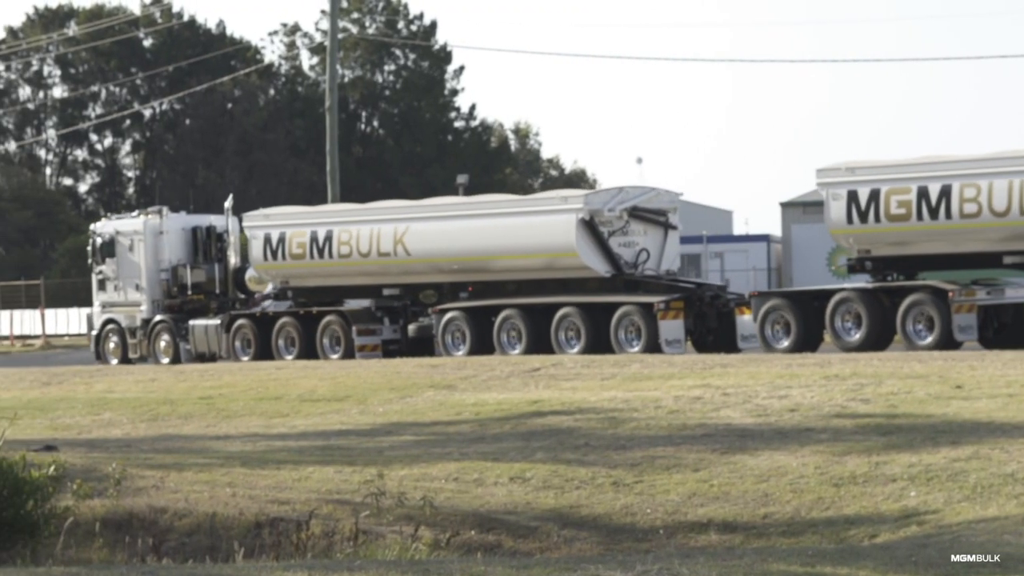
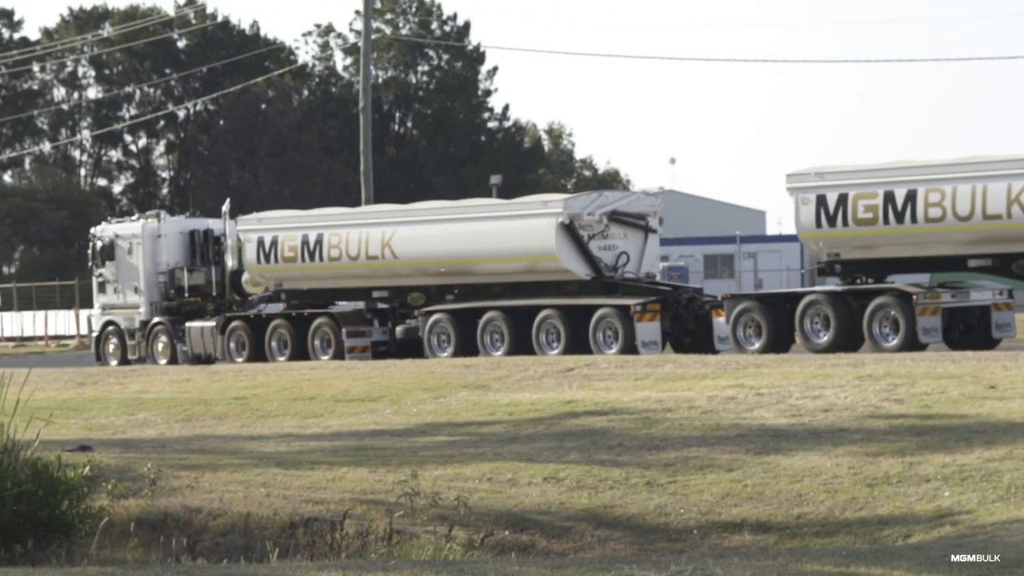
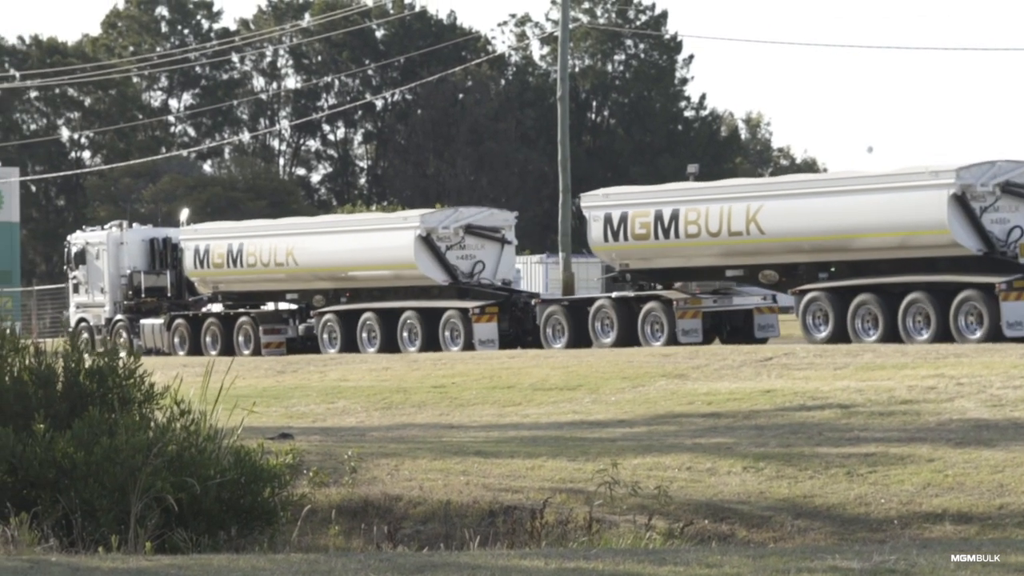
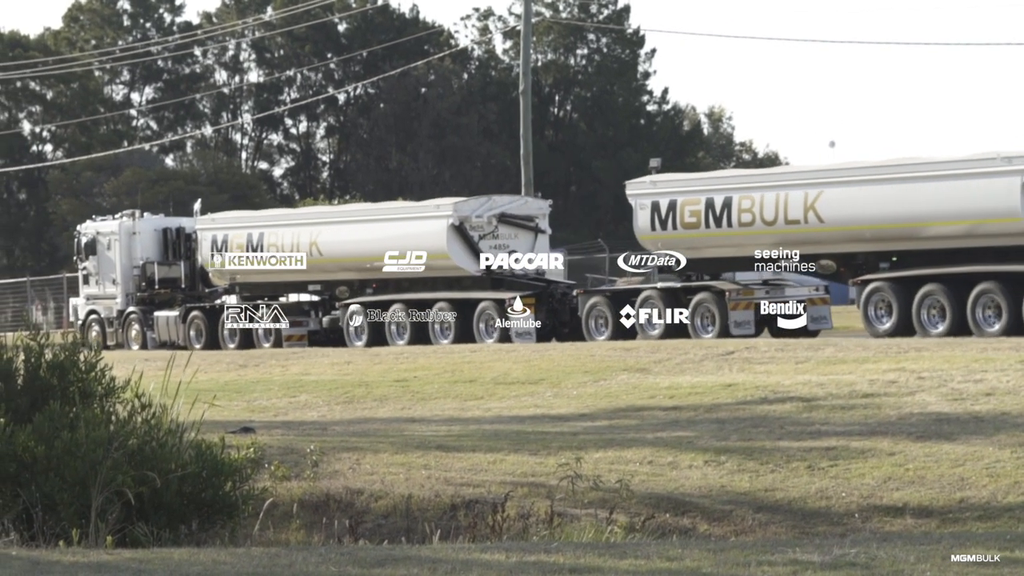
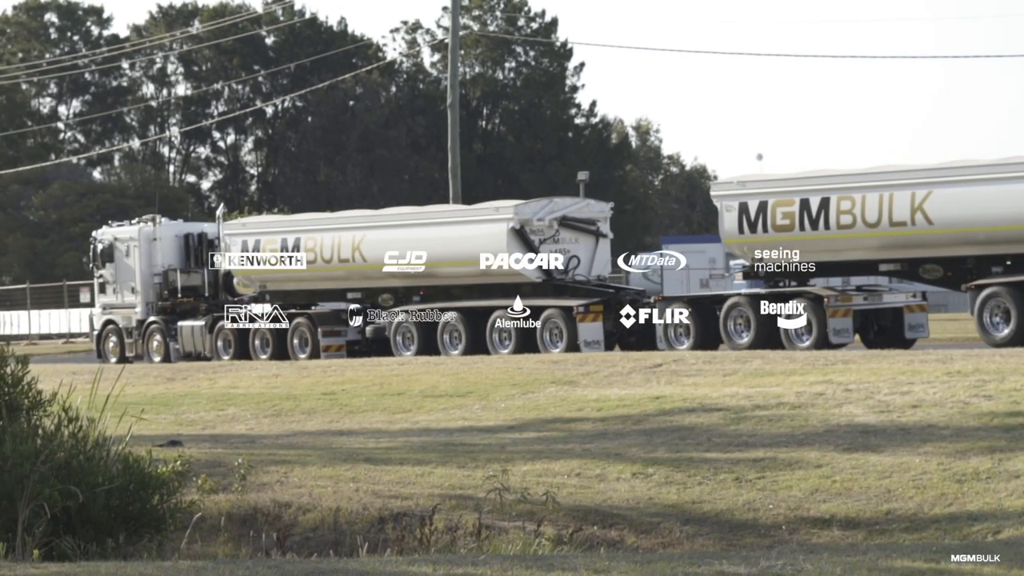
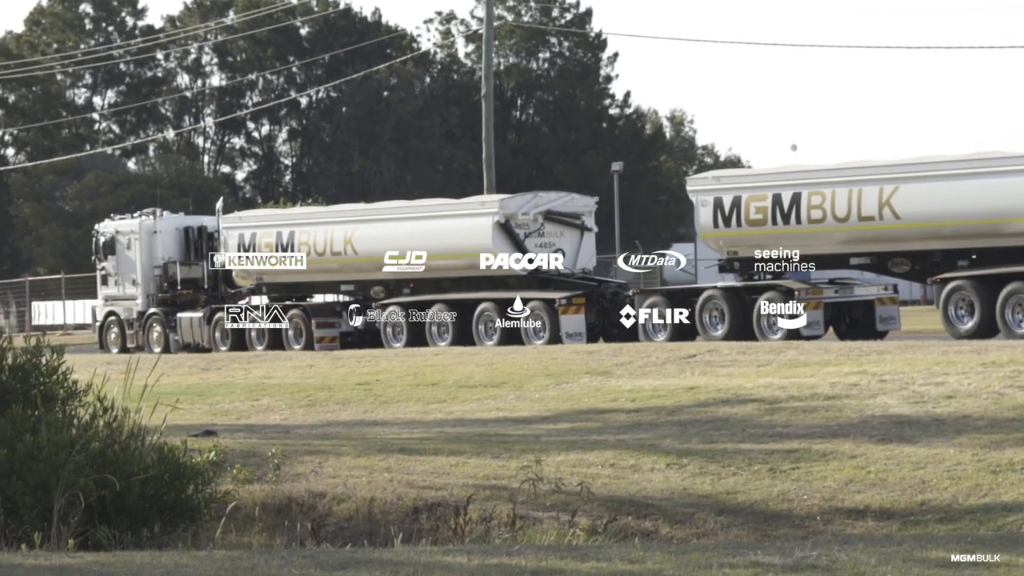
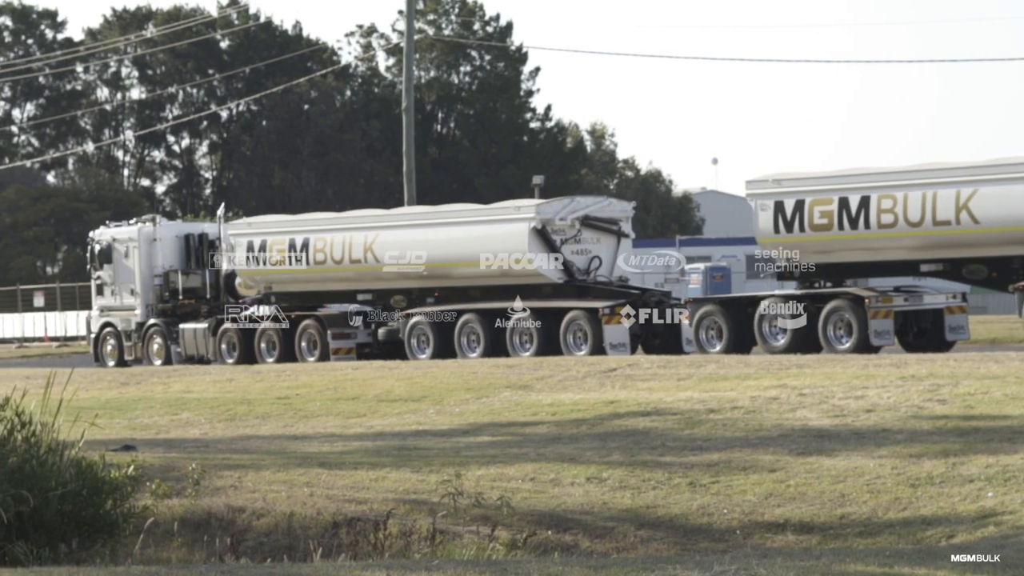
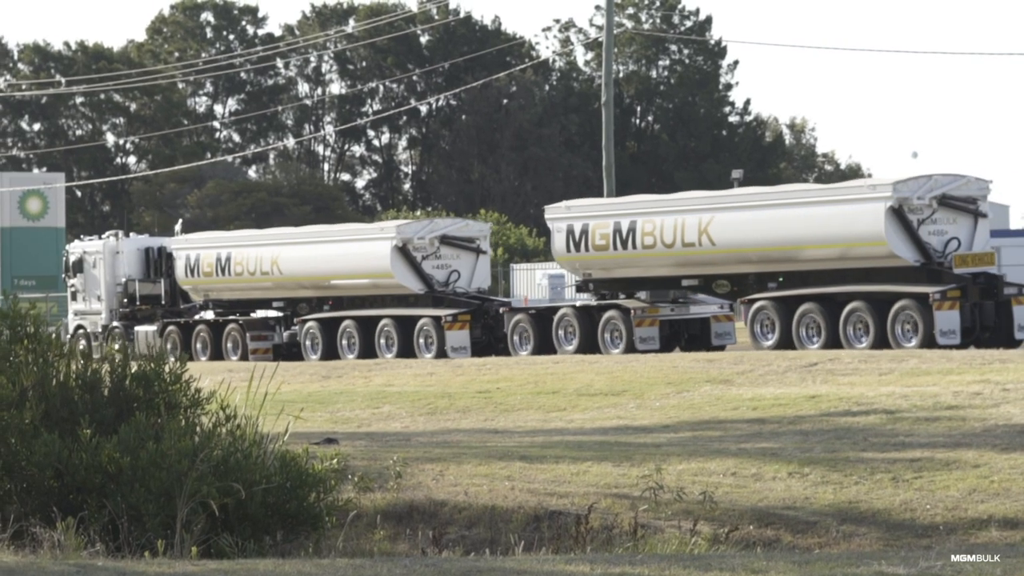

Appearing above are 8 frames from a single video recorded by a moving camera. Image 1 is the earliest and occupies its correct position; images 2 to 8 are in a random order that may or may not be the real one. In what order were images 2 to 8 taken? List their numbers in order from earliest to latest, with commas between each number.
2, 7, 5, 6, 4, 3, 8
